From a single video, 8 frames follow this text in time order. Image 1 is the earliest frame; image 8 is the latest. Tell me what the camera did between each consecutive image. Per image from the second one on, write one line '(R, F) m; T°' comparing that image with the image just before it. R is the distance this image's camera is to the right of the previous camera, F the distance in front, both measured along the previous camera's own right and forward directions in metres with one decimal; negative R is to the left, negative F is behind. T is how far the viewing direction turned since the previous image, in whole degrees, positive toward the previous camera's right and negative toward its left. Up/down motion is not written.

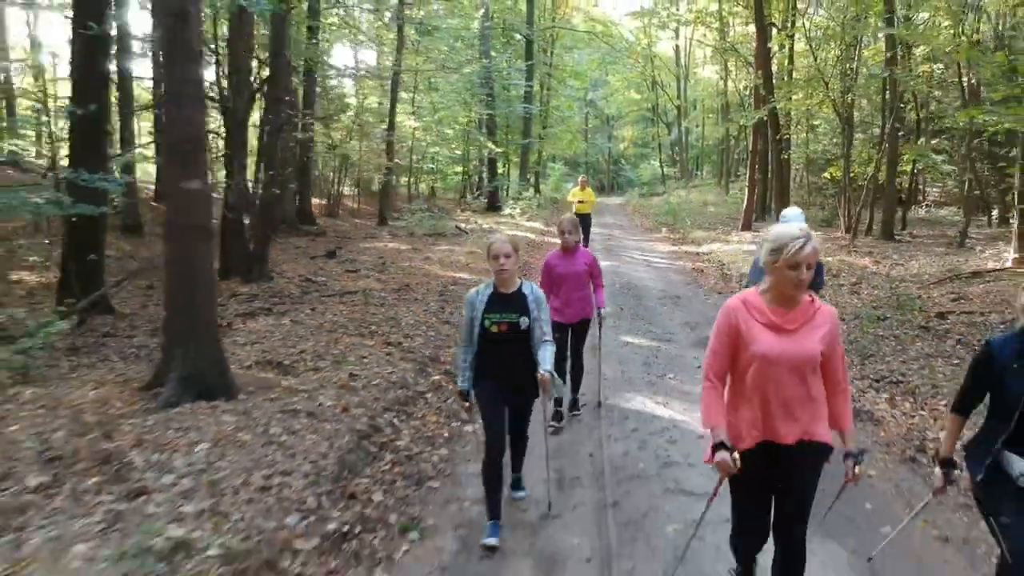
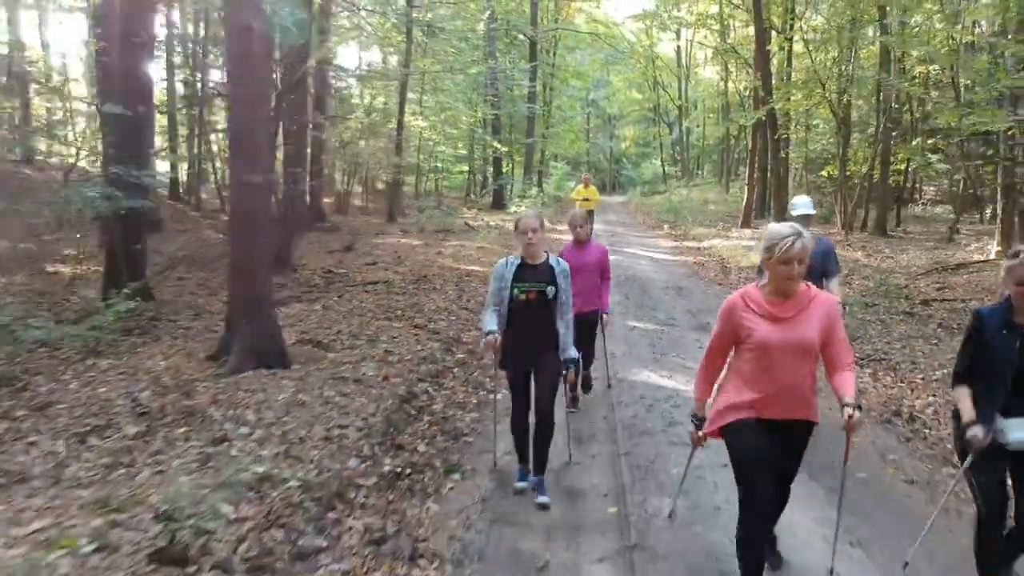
(-0.2, -0.8) m; 0°
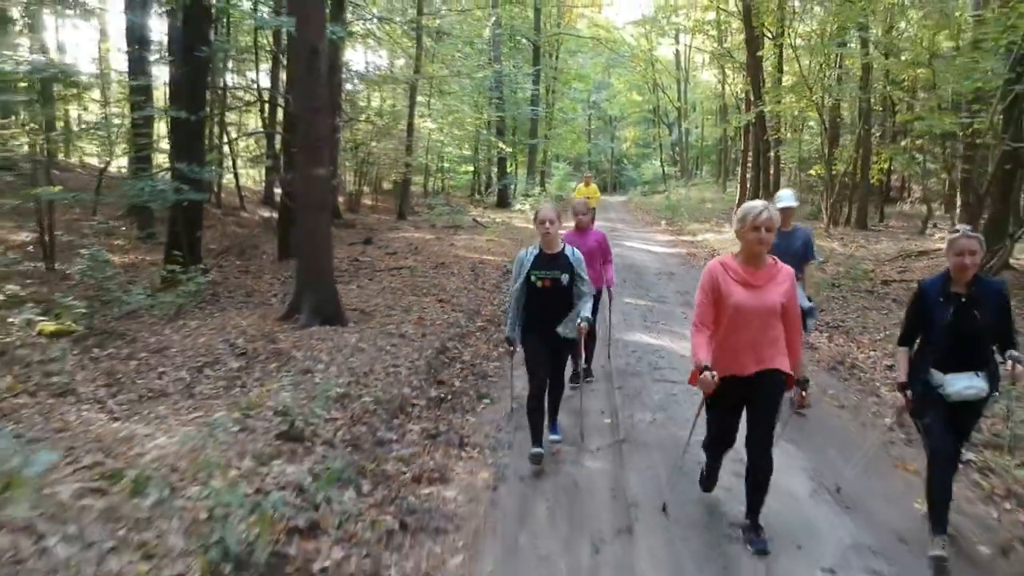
(-0.1, -1.6) m; 0°
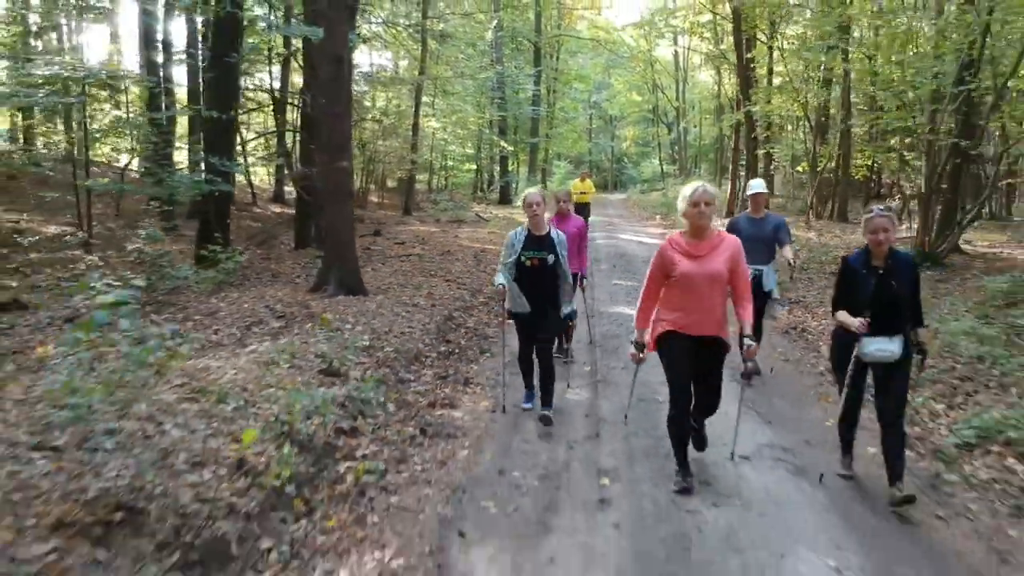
(+0.1, -1.3) m; 0°
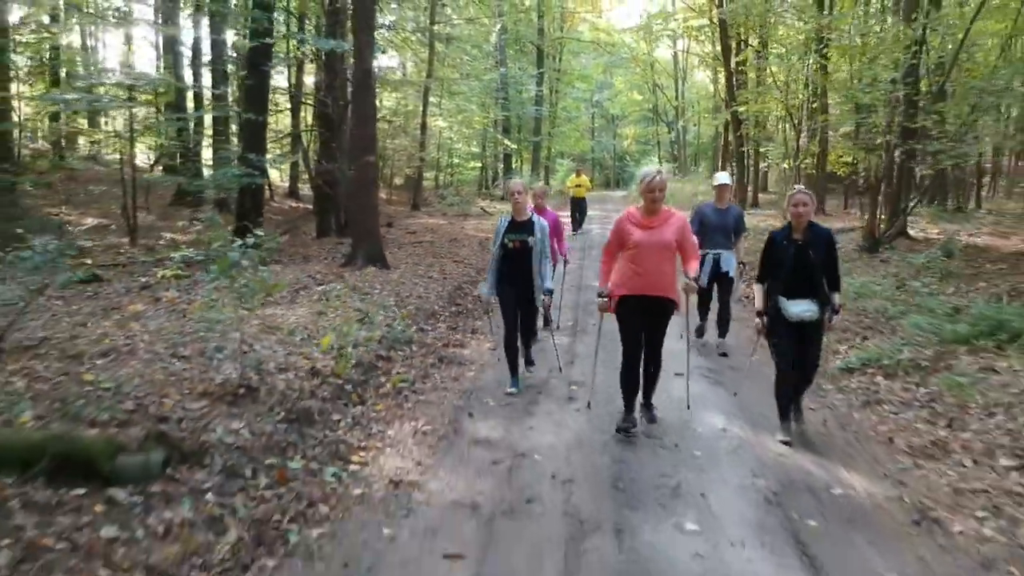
(+0.1, -1.9) m; 0°
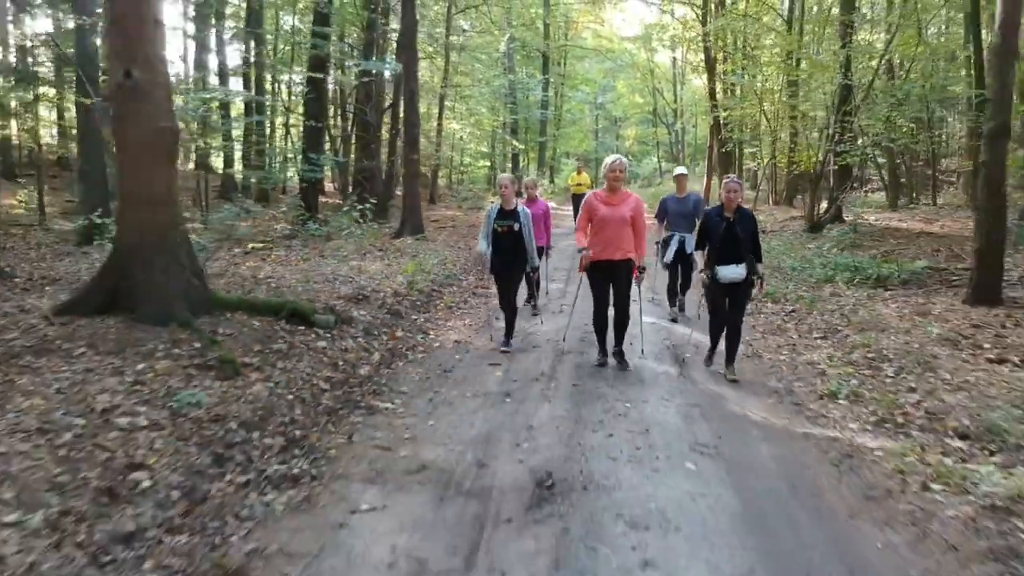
(-0.1, -3.7) m; 0°
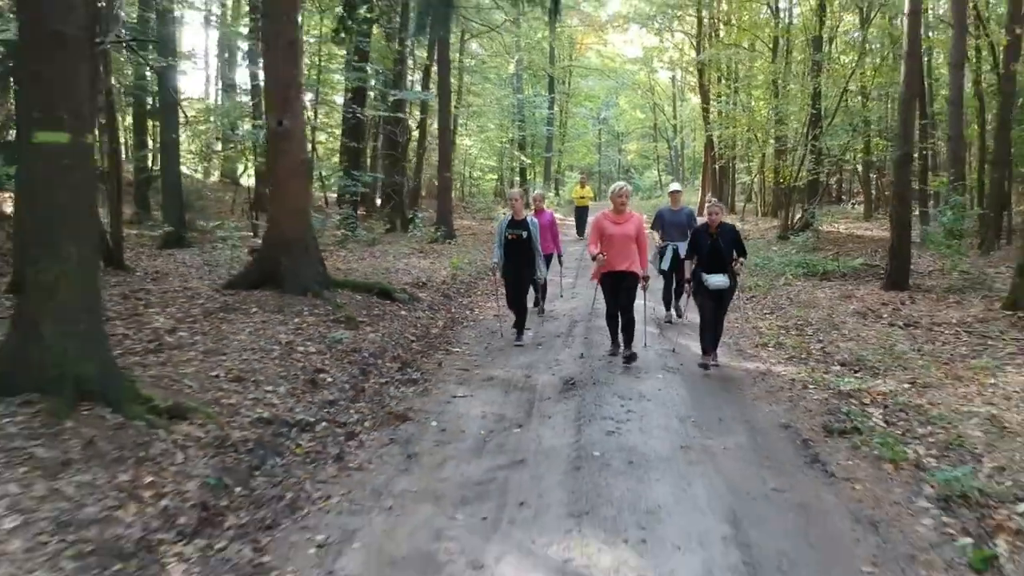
(-0.3, -2.9) m; 0°
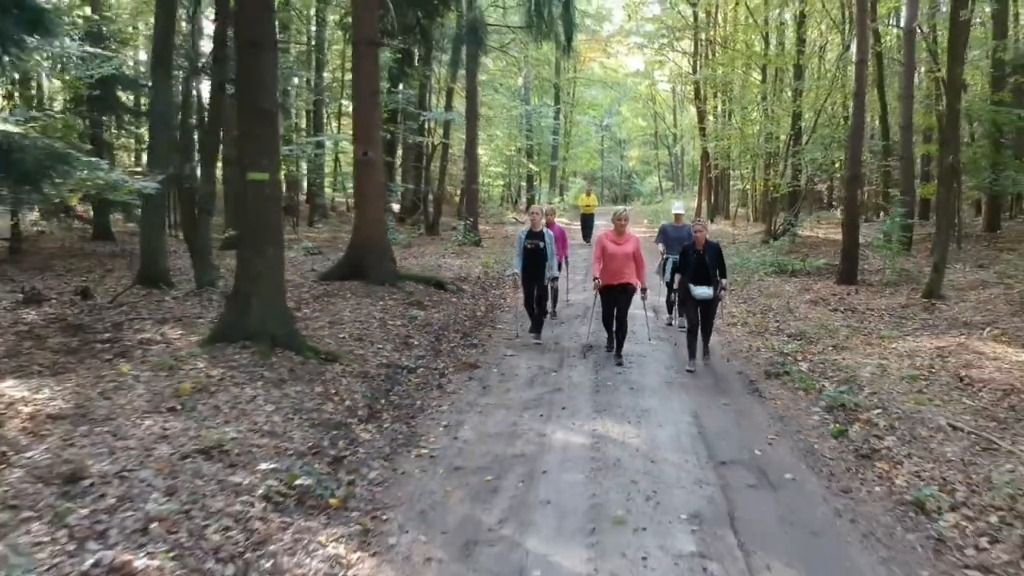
(-0.4, -2.9) m; 0°
